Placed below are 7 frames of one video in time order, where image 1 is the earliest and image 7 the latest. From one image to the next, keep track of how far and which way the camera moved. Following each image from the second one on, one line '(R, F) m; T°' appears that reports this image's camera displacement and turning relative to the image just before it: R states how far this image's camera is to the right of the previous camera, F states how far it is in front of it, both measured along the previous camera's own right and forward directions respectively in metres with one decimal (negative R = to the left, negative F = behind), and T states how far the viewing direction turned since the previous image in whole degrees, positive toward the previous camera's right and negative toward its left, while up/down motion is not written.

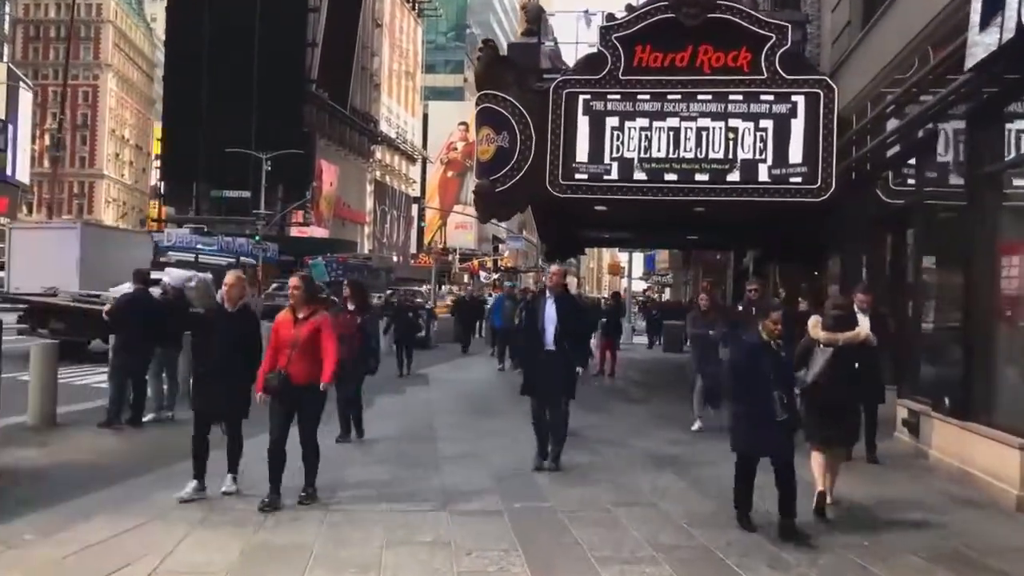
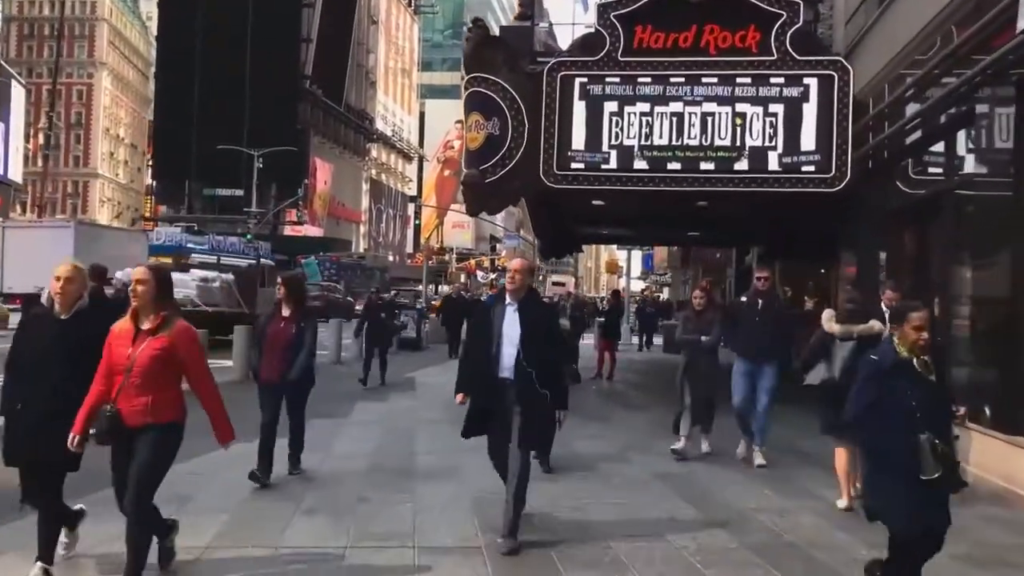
(+0.1, +1.0) m; 0°
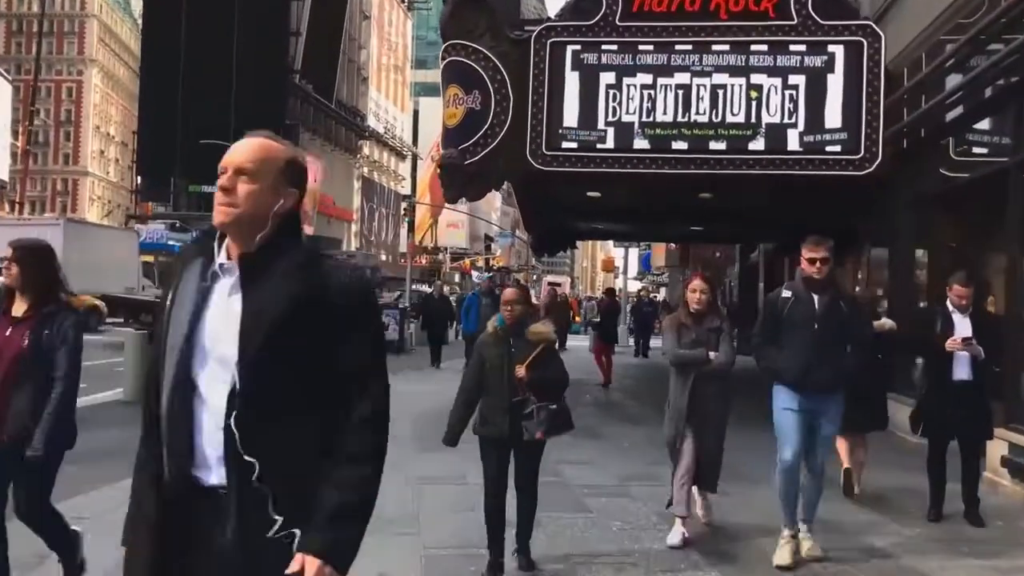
(+0.2, +1.7) m; 0°
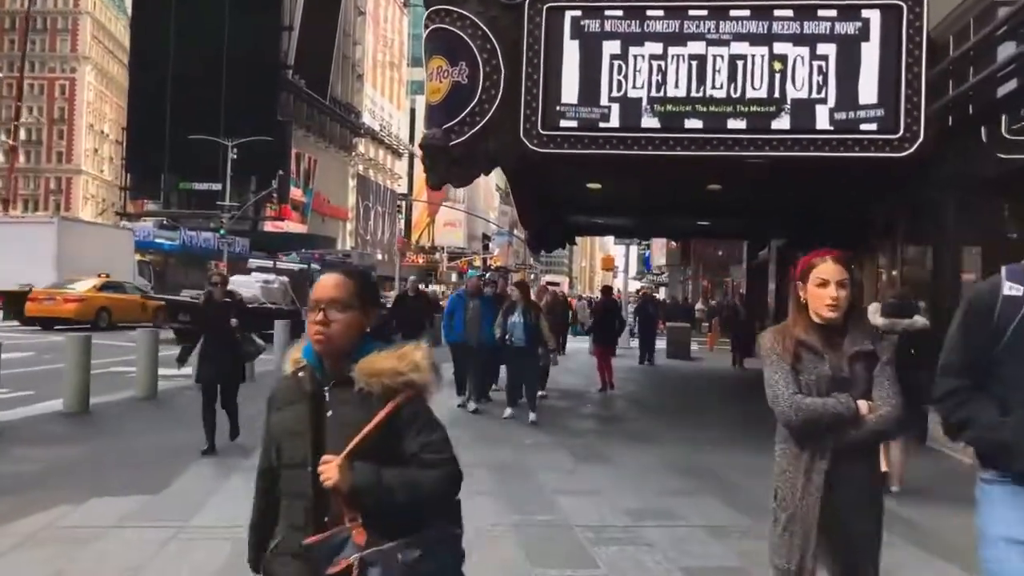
(+0.1, +1.4) m; 0°
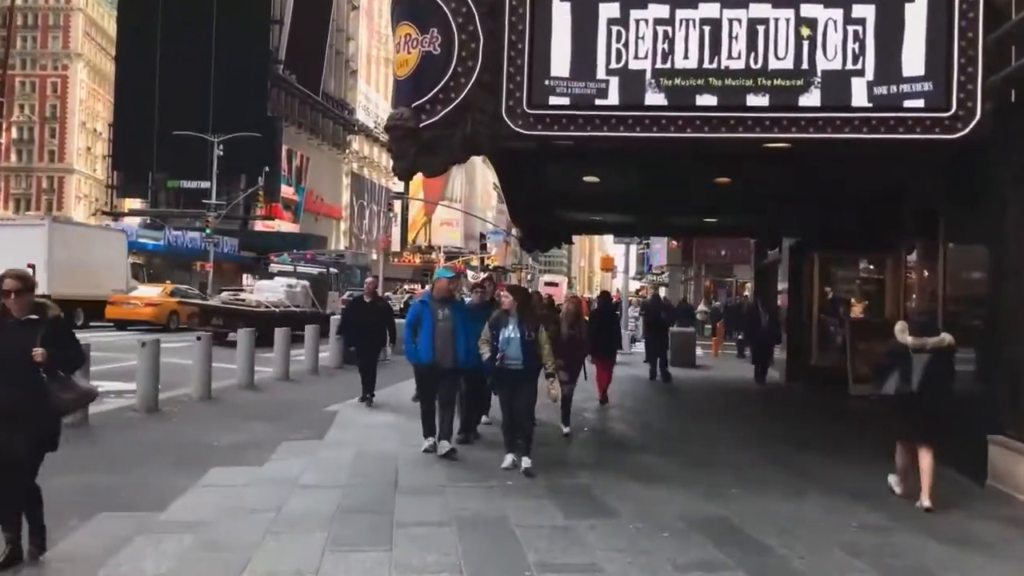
(+0.2, +1.6) m; 0°
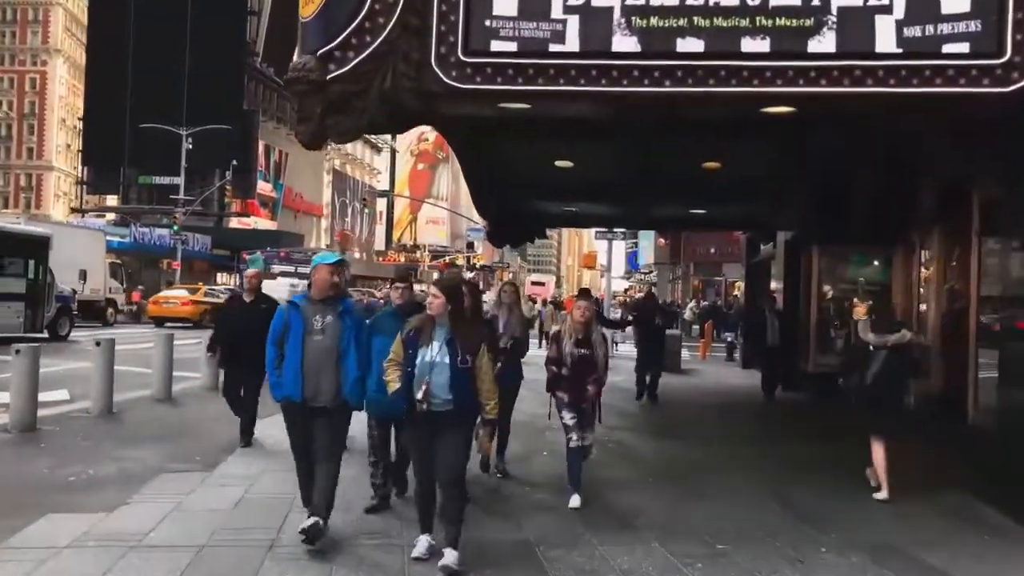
(+0.4, +1.9) m; +1°
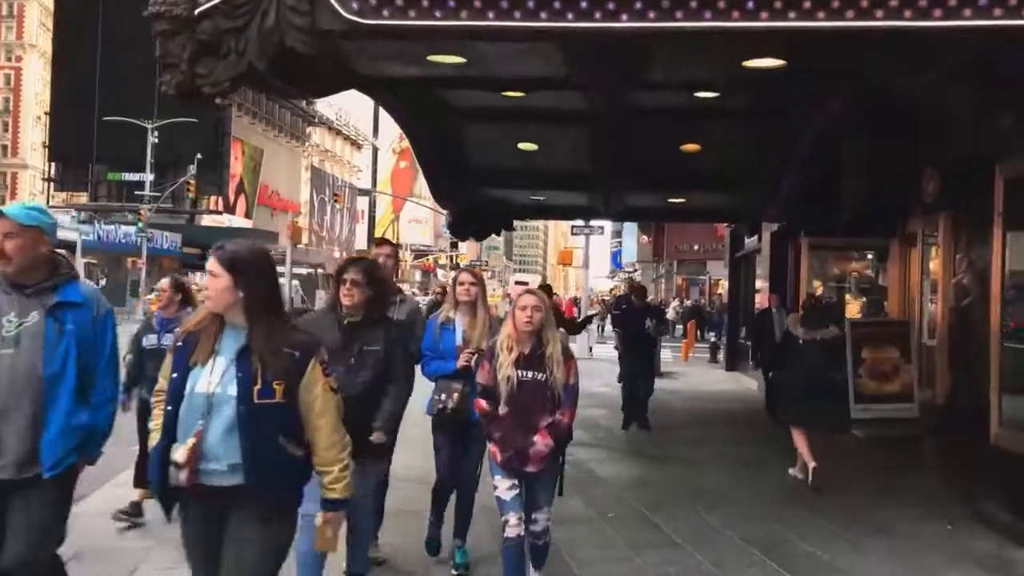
(+0.4, +1.4) m; +1°
